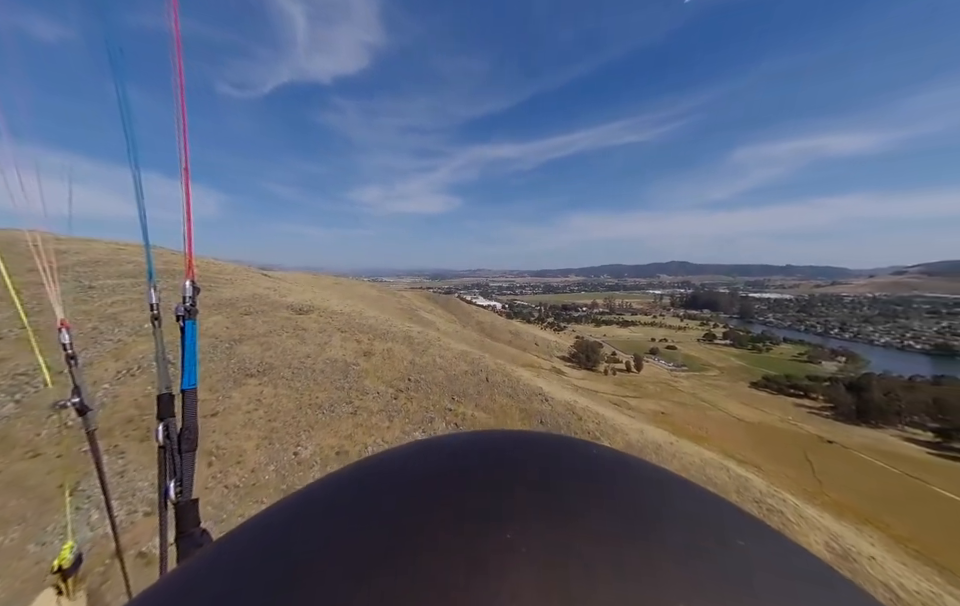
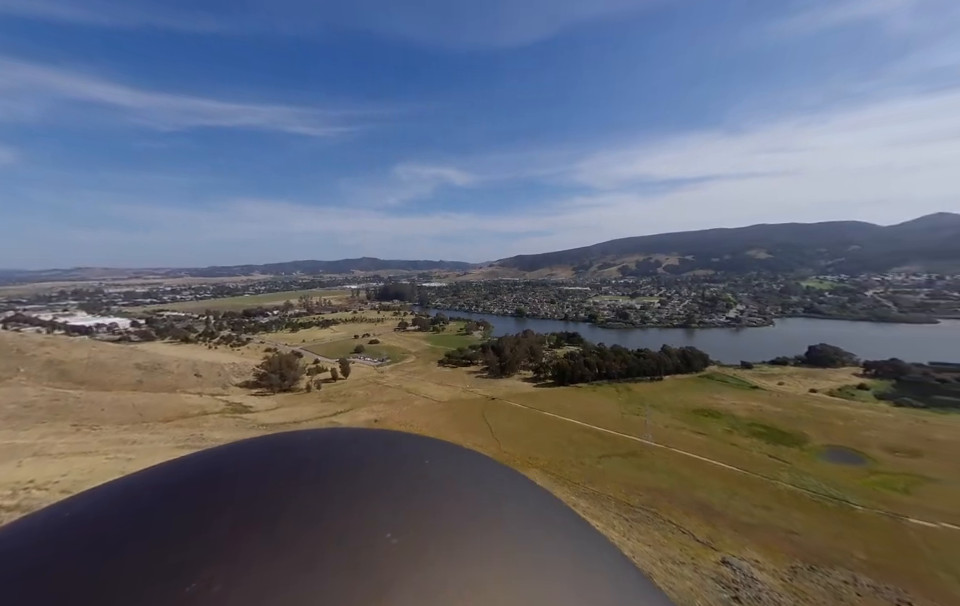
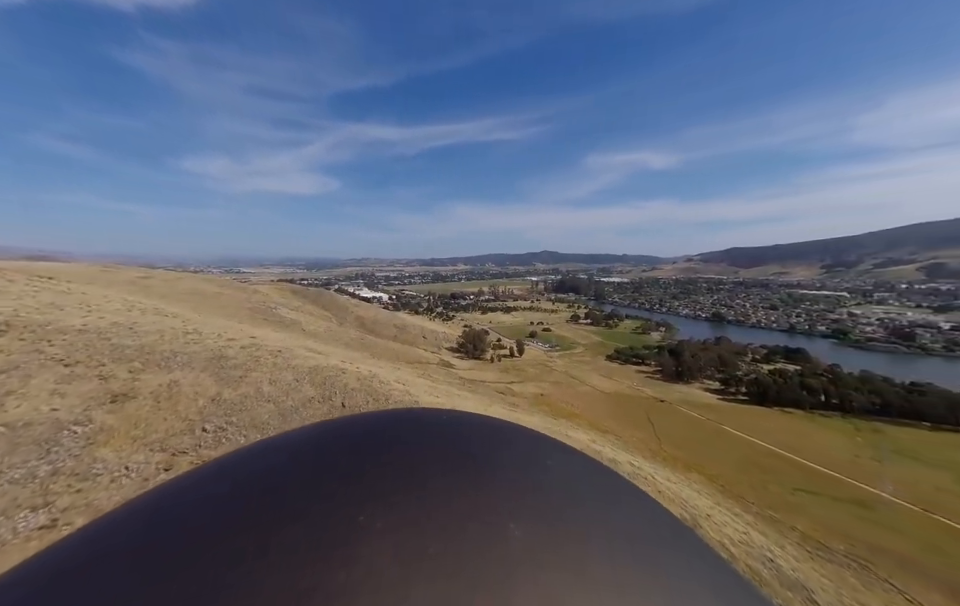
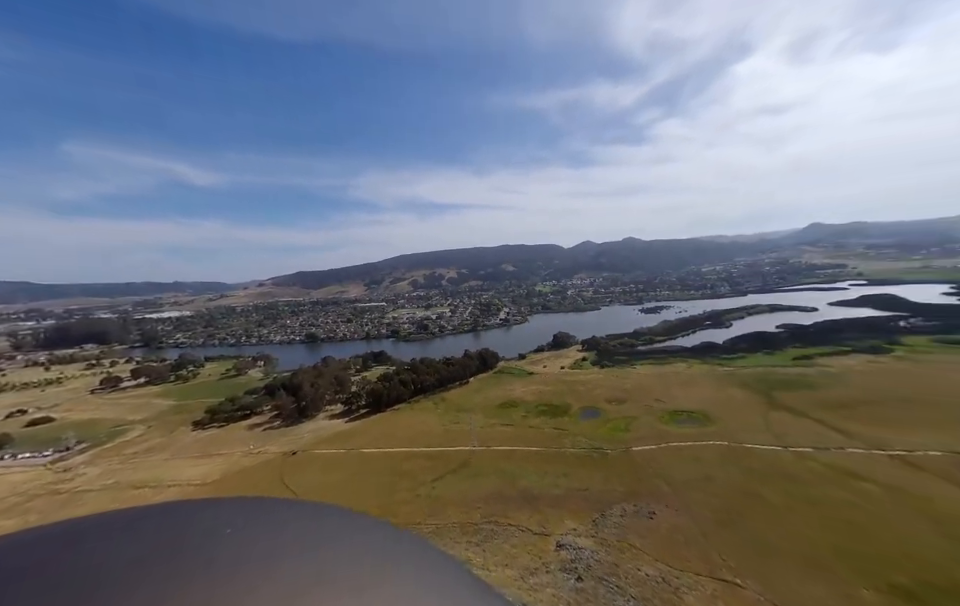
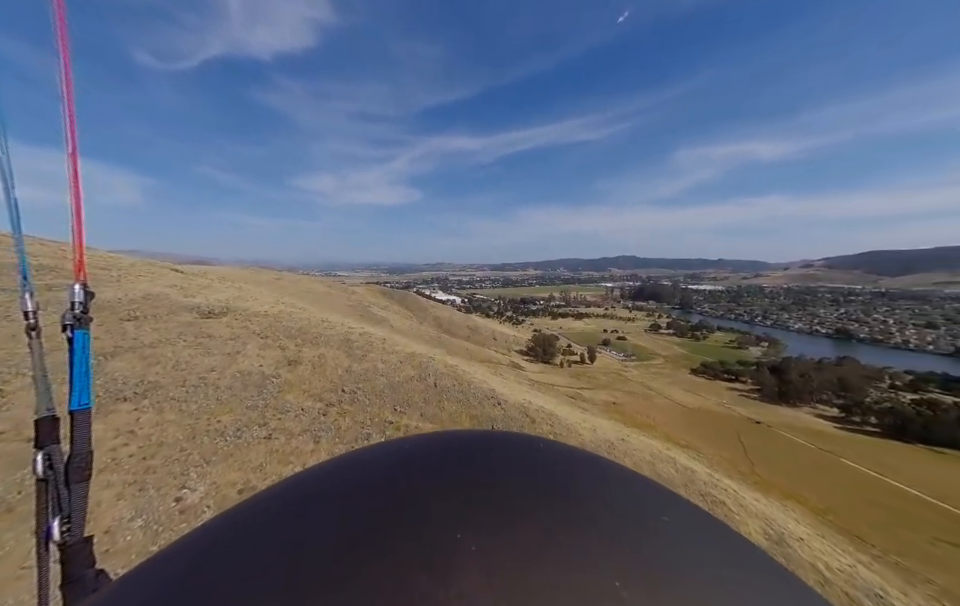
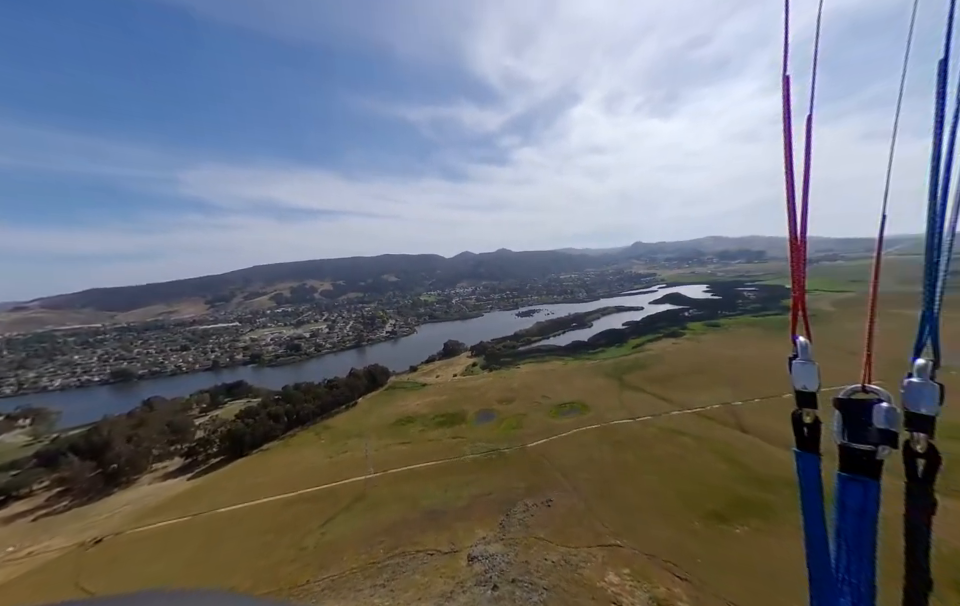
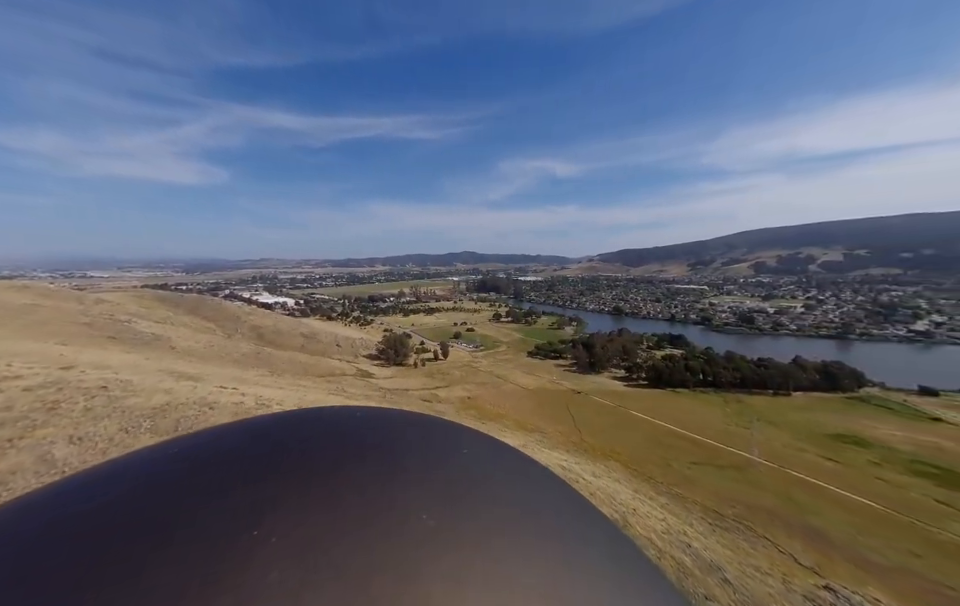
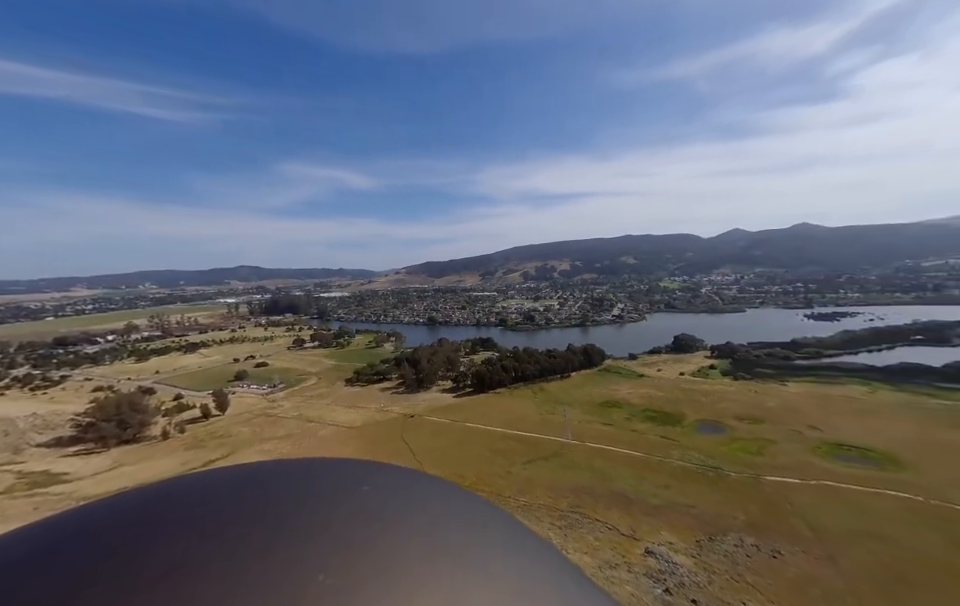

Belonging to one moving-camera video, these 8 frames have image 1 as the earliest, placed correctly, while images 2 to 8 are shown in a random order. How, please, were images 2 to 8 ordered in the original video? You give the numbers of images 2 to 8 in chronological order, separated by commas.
5, 3, 7, 2, 8, 4, 6
